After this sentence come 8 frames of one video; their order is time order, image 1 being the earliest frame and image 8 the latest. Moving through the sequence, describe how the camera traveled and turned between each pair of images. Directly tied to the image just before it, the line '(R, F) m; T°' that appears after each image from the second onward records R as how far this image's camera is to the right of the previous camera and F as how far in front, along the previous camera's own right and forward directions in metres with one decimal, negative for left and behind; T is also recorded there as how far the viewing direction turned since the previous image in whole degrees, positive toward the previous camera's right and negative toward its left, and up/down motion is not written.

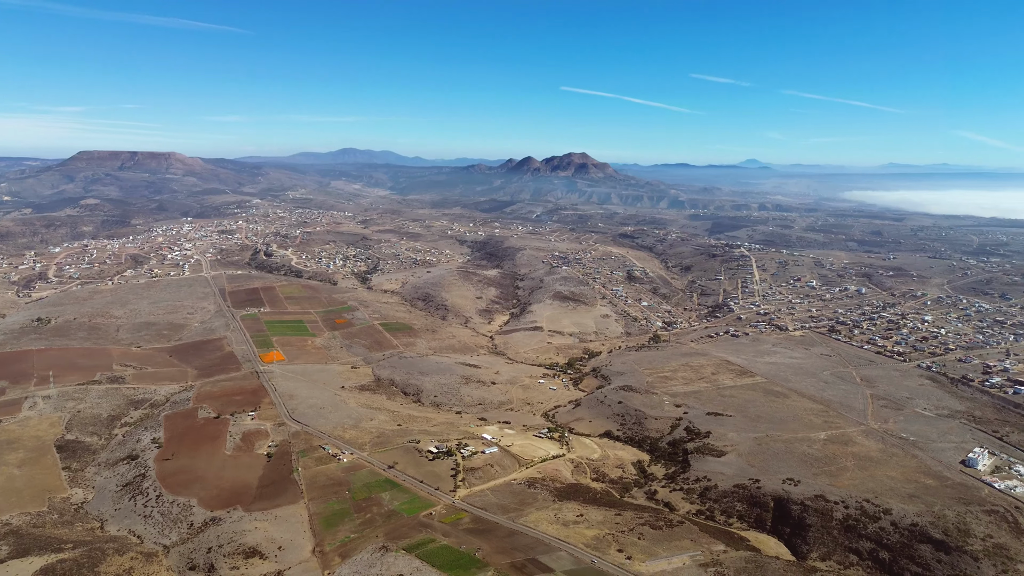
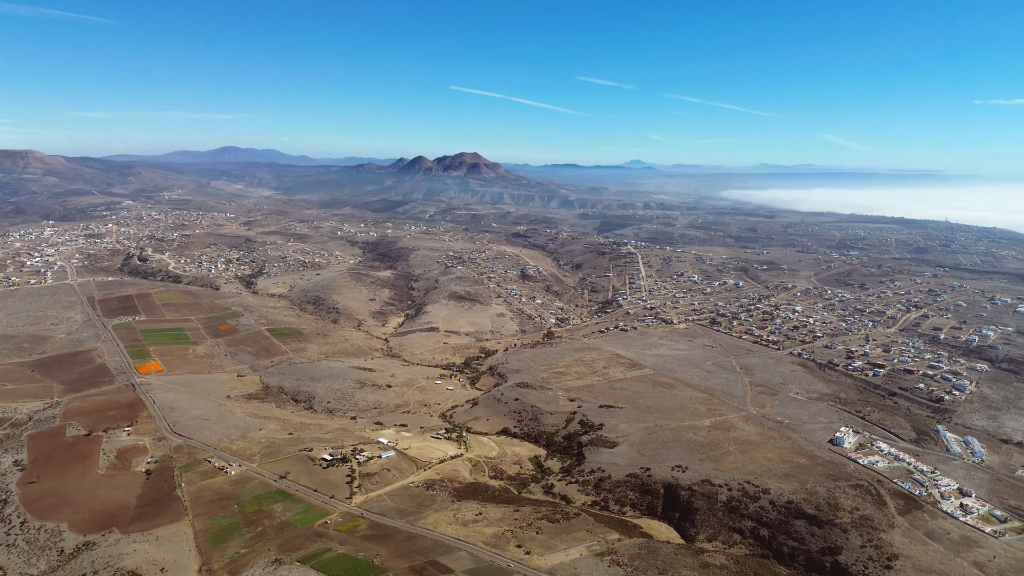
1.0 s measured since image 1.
(+2.4, 0.0) m; +6°
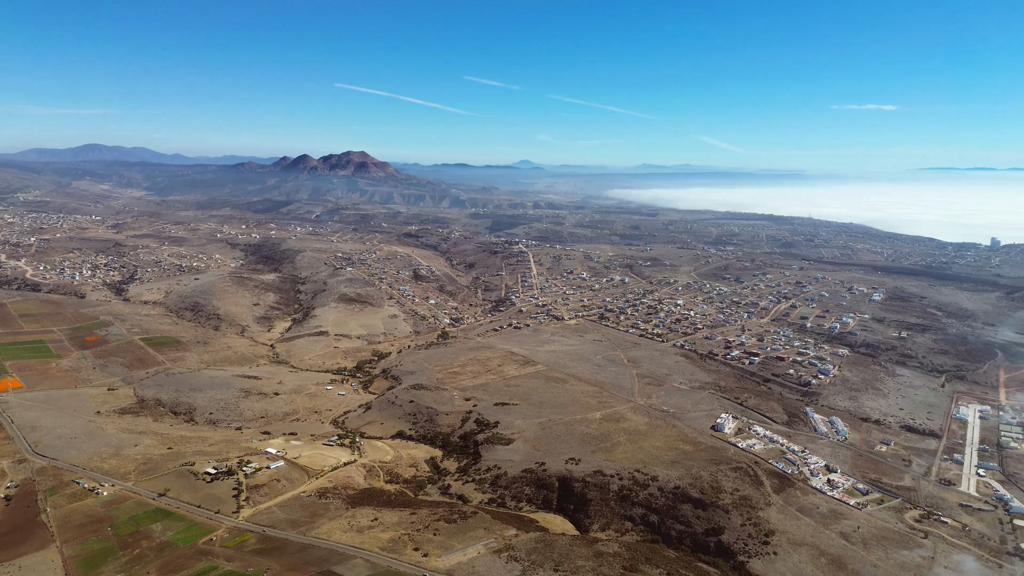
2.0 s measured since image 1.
(+2.5, -0.1) m; +6°
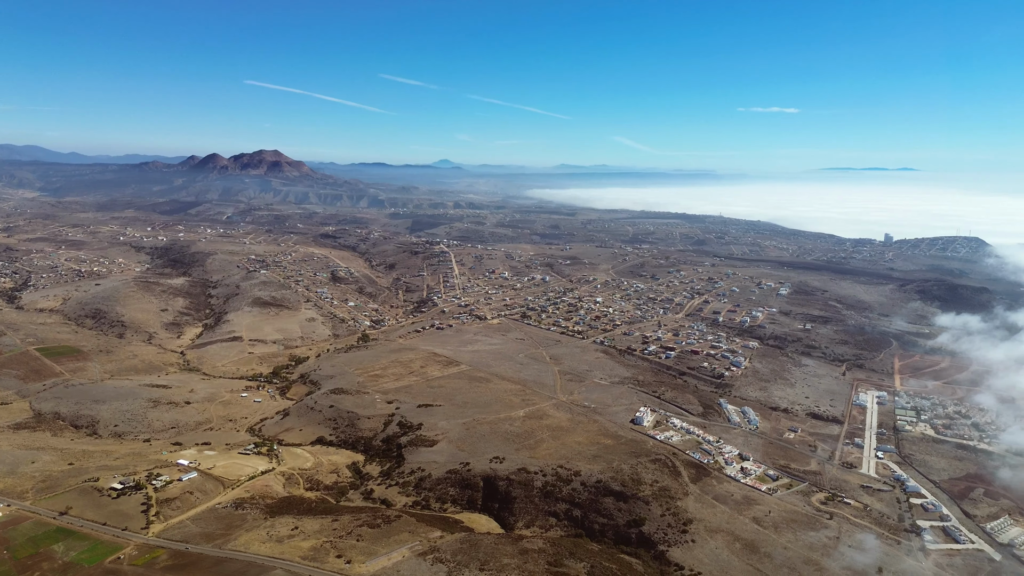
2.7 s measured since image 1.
(+1.9, 0.0) m; +4°
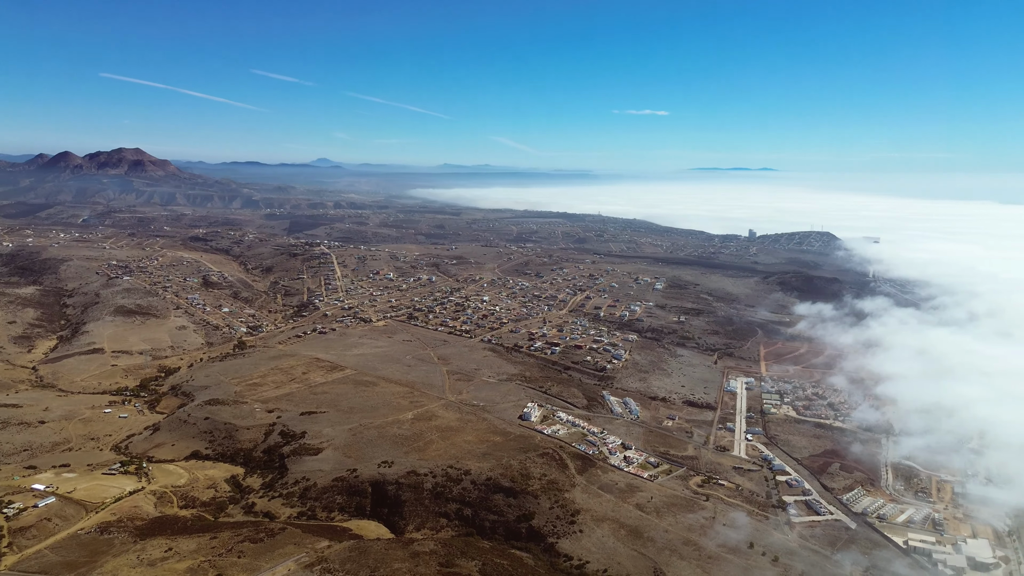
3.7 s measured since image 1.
(+2.8, -0.1) m; +6°
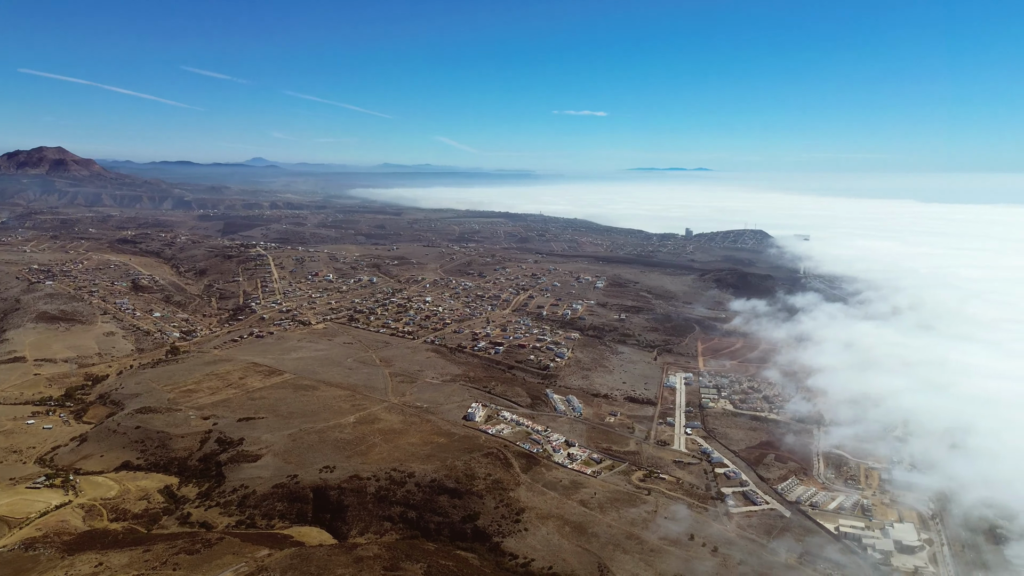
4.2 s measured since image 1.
(+1.3, 0.0) m; +3°
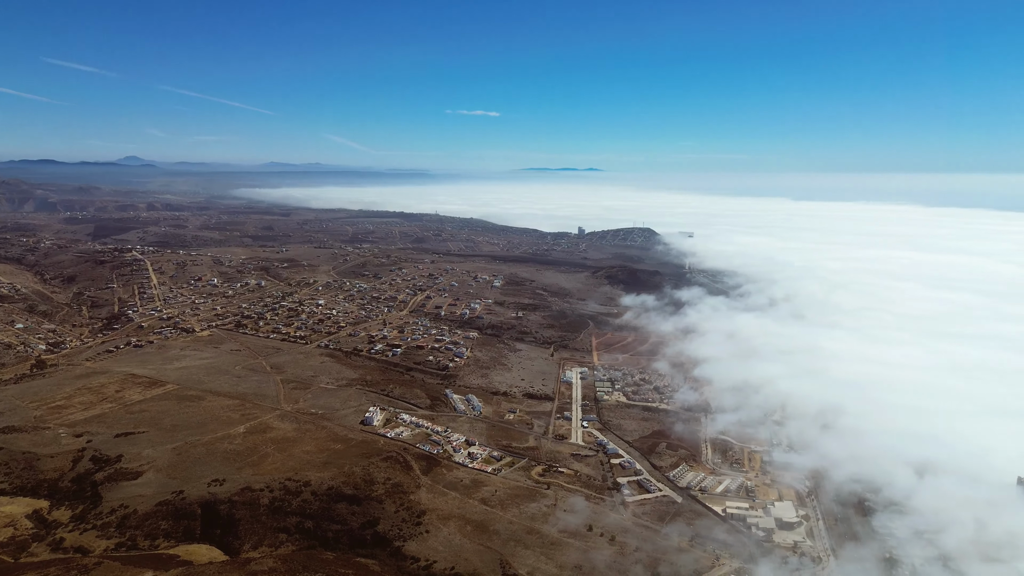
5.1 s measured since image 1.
(+2.3, -0.2) m; +6°
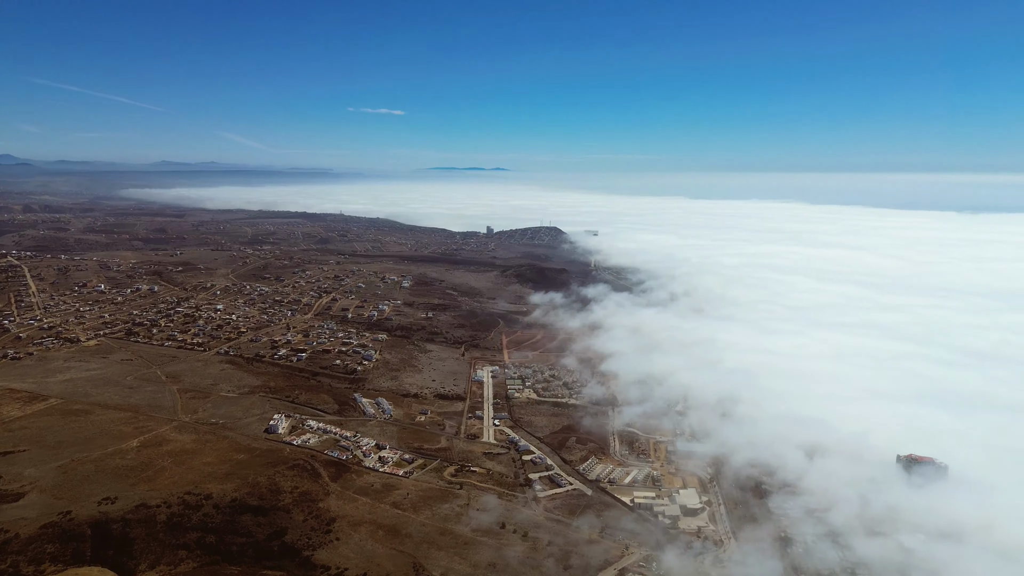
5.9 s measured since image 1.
(+2.2, -0.2) m; +5°
